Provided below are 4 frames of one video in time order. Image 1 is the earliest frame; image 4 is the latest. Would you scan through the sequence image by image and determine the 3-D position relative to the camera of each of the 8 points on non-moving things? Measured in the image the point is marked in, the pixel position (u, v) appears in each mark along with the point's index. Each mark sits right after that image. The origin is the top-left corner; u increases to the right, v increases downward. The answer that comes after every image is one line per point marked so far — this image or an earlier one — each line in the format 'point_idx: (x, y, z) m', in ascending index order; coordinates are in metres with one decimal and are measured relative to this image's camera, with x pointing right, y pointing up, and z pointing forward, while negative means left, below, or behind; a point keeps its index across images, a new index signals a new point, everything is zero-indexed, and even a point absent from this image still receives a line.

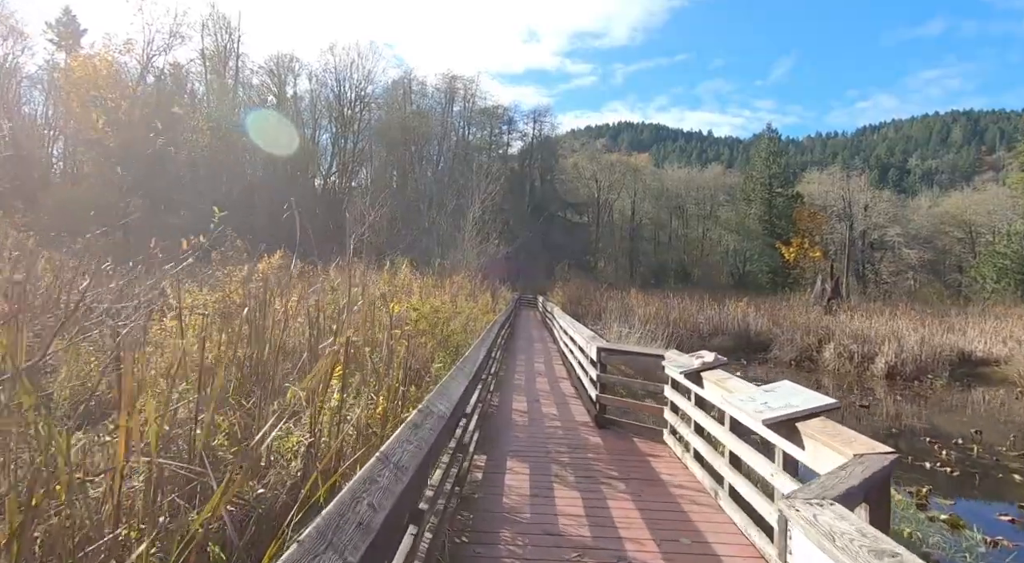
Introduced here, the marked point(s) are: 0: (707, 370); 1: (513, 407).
0: (+1.3, -0.6, +3.7) m
1: (0.0, -1.4, +6.0) m
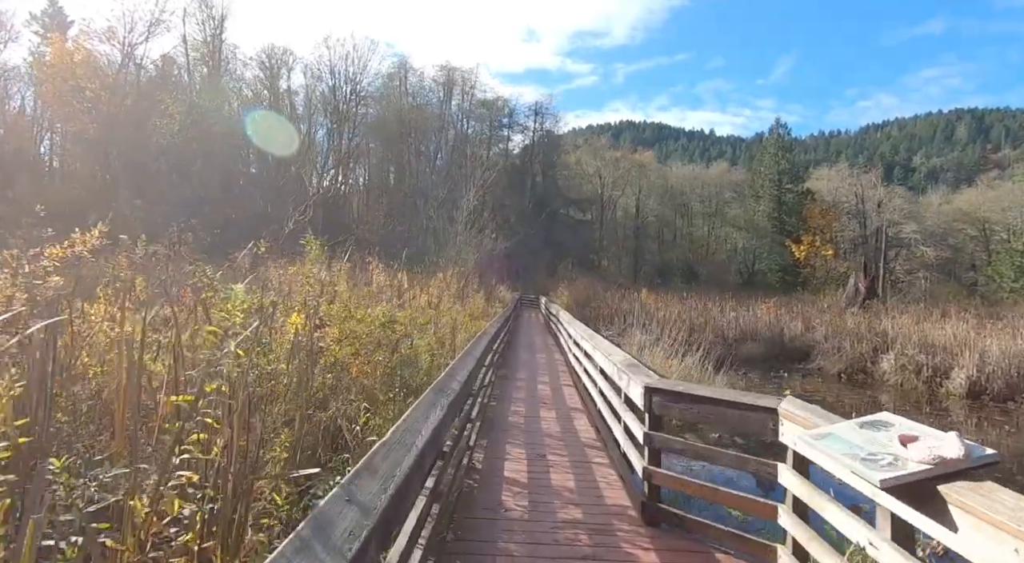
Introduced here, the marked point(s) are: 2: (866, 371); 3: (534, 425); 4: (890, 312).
0: (+1.2, -0.6, +1.6) m
1: (0.0, -1.3, +3.8) m
2: (+7.9, -2.0, +12.4) m
3: (+0.2, -1.3, +5.2) m
4: (+10.8, -0.9, +16.0) m
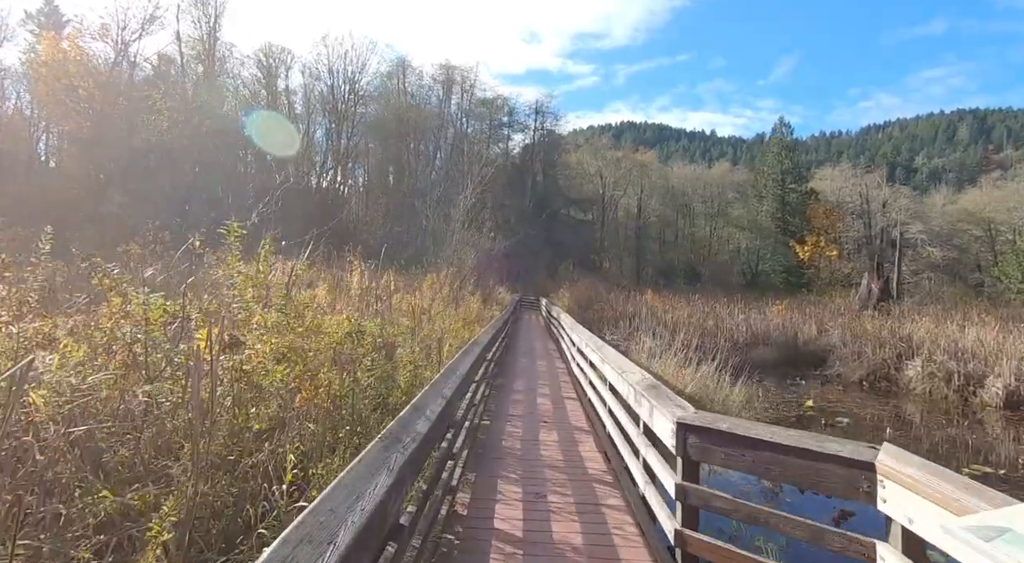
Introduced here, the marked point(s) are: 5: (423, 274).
0: (+1.2, -0.6, +0.8) m
1: (-0.1, -1.3, +3.1) m
2: (+7.8, -2.0, +11.6) m
3: (+0.2, -1.4, +4.5) m
4: (+10.8, -0.9, +15.3) m
5: (-2.0, +0.2, +12.5) m
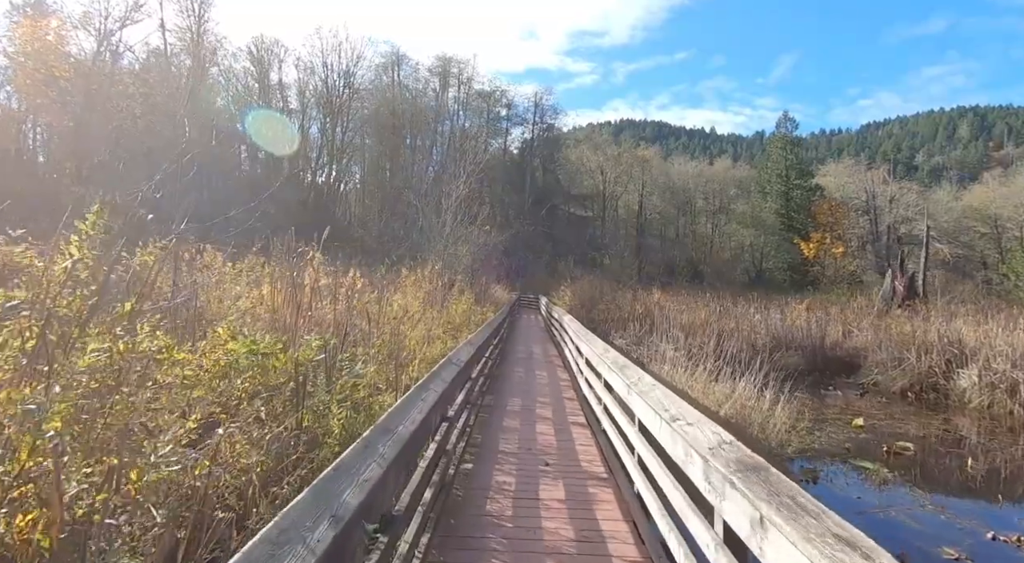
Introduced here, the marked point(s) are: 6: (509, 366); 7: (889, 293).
0: (+1.1, -0.5, -0.5) m
1: (-0.2, -1.3, +1.7) m
2: (+7.7, -1.9, +10.3) m
3: (+0.1, -1.3, +3.1) m
4: (+10.7, -0.8, +13.9) m
5: (-2.0, +0.2, +11.2) m
6: (-0.1, -1.4, +9.4) m
7: (+12.4, -0.3, +18.5) m
